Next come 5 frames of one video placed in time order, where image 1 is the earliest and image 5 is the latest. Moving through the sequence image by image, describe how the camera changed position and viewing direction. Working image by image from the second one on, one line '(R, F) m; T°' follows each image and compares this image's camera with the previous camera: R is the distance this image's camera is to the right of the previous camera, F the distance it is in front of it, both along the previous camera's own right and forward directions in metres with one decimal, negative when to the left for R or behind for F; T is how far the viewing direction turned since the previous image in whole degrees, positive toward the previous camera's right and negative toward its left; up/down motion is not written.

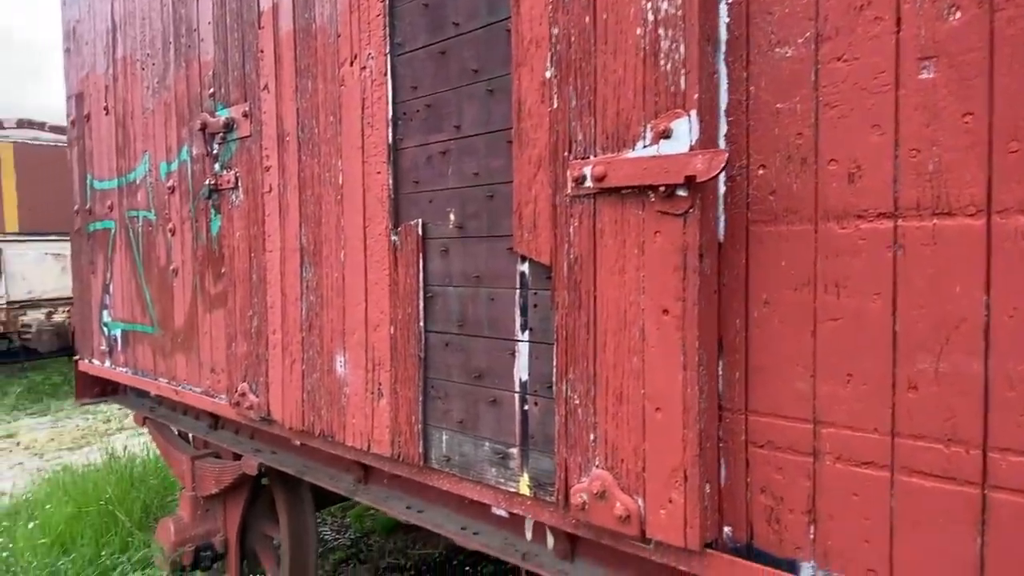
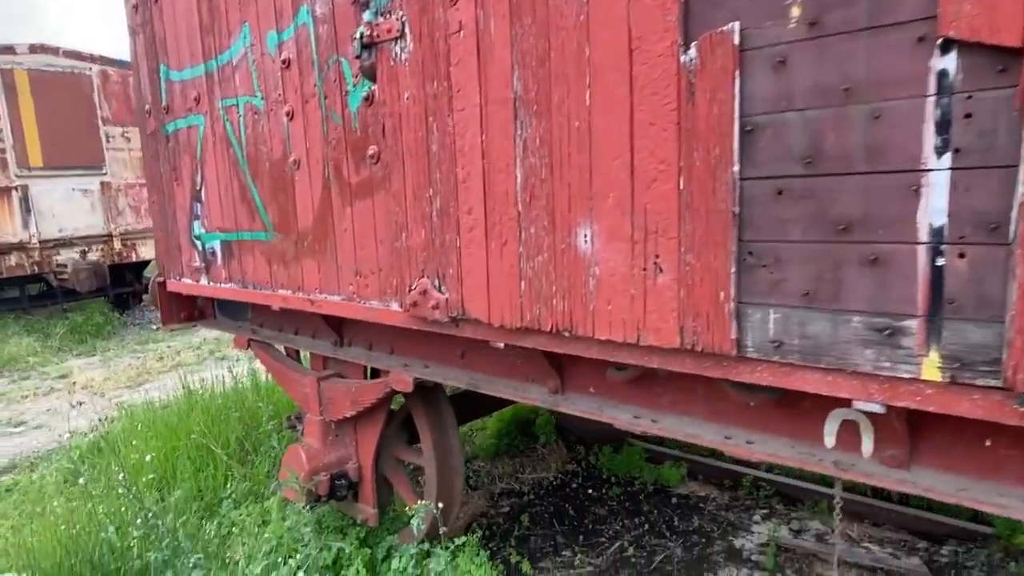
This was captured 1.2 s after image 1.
(-0.9, +0.6) m; 0°
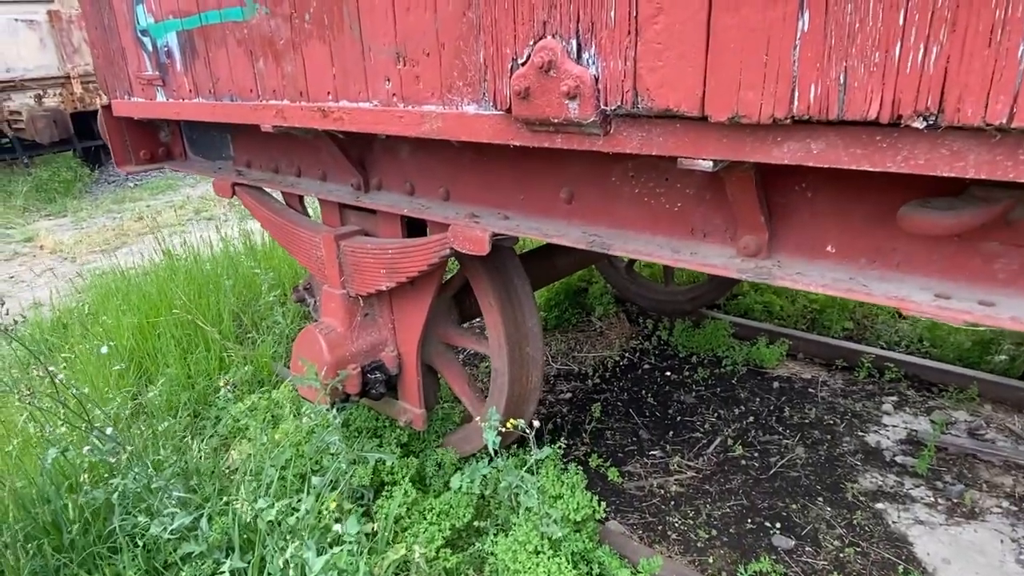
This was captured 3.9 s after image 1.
(-0.4, +1.2) m; 0°
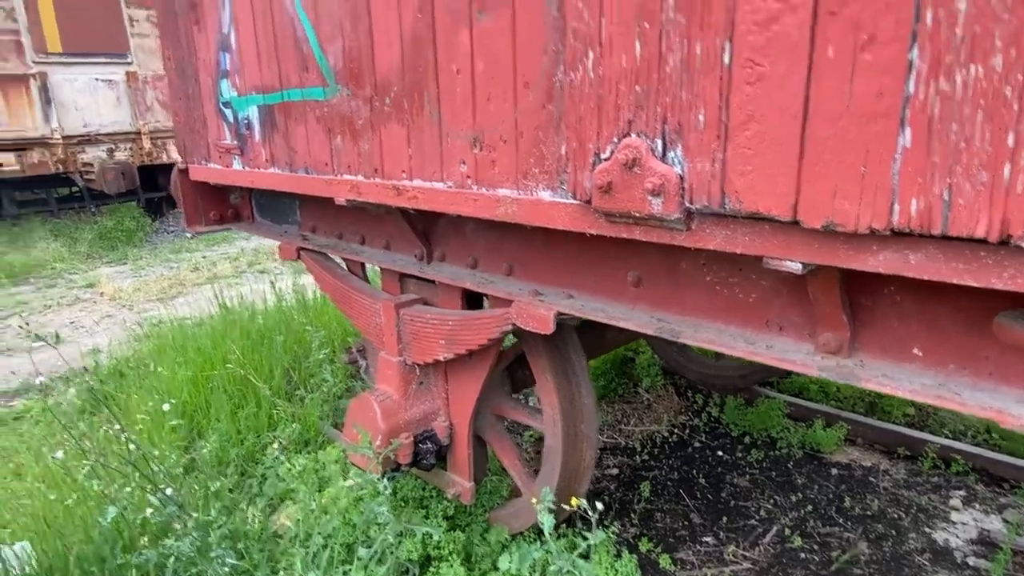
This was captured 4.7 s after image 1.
(-0.1, 0.0) m; -3°
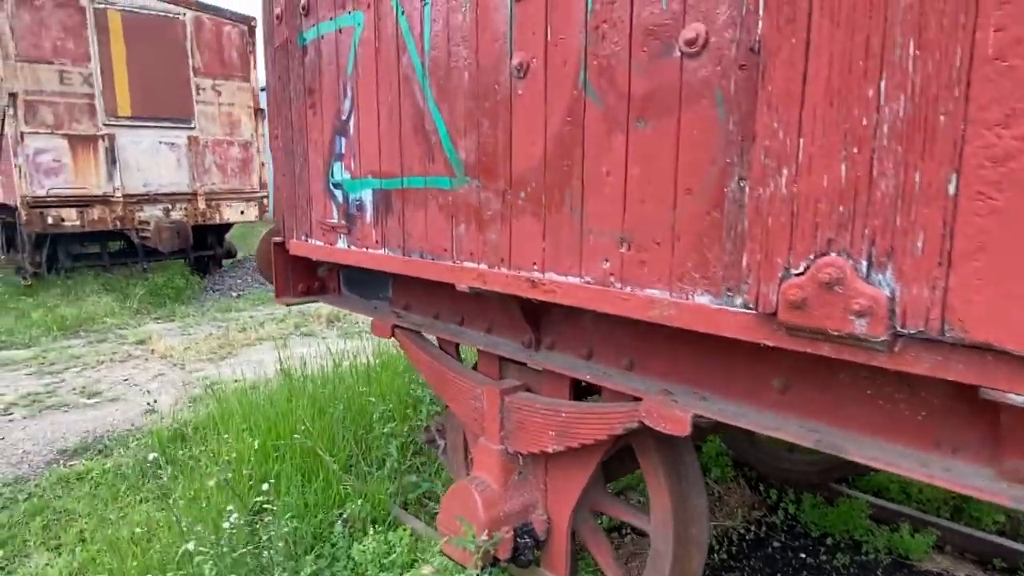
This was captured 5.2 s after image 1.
(-0.4, 0.0) m; -2°
